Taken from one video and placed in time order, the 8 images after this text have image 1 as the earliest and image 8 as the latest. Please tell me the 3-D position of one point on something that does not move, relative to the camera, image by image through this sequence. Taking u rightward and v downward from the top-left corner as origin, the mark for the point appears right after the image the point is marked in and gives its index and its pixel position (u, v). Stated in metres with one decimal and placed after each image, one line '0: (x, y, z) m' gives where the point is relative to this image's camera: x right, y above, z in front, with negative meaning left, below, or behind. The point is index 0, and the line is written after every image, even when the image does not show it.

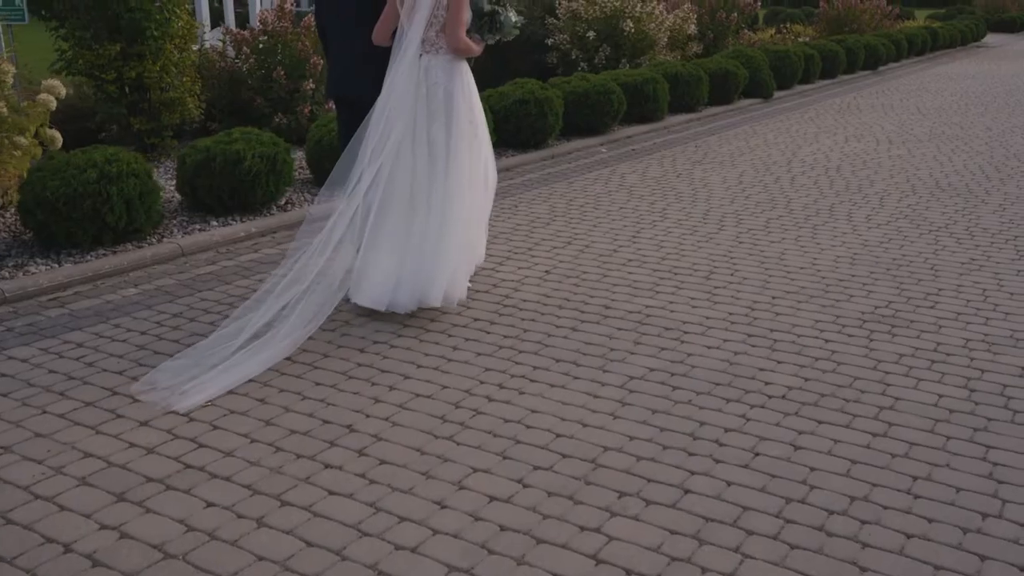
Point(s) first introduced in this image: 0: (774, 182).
0: (+2.3, +0.9, +8.8) m
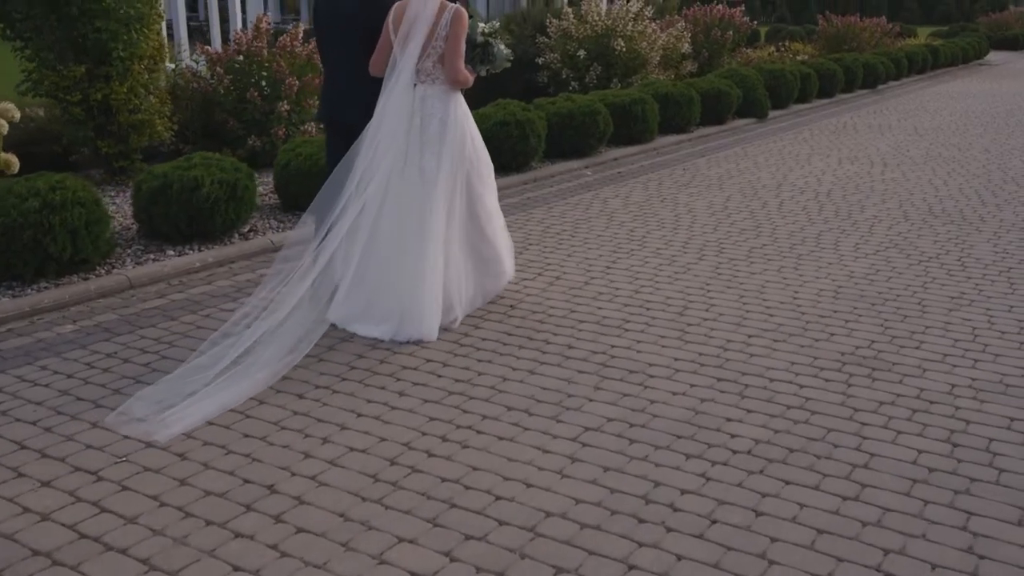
0: (+2.1, +0.7, +8.5) m
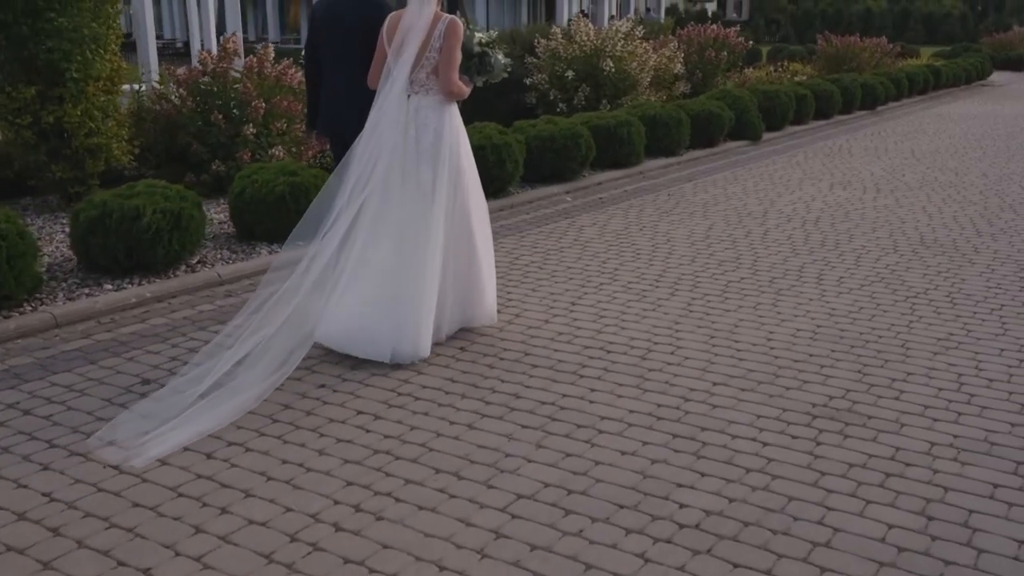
0: (+1.9, +0.4, +8.1) m
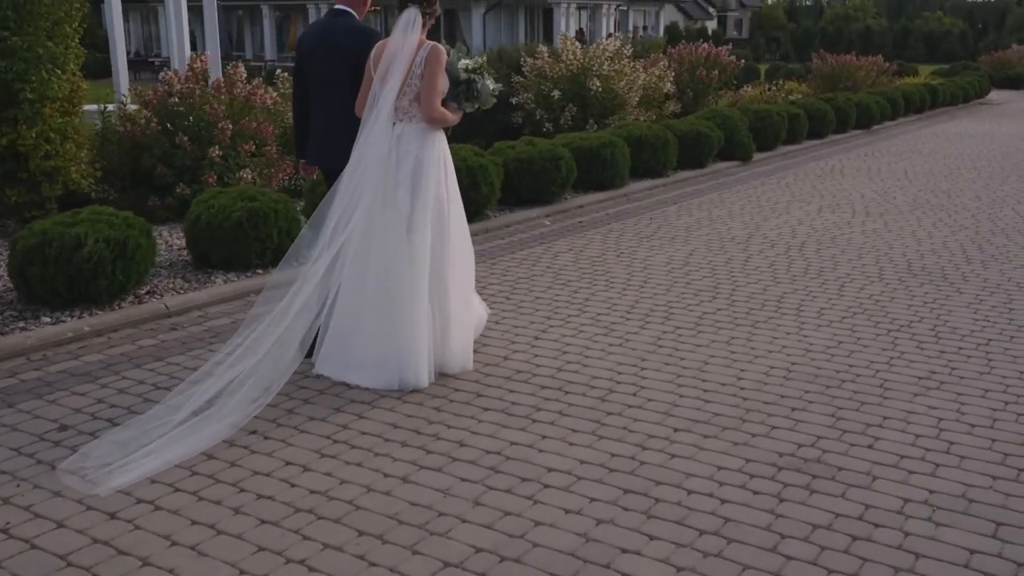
0: (+1.7, +0.2, +7.8) m
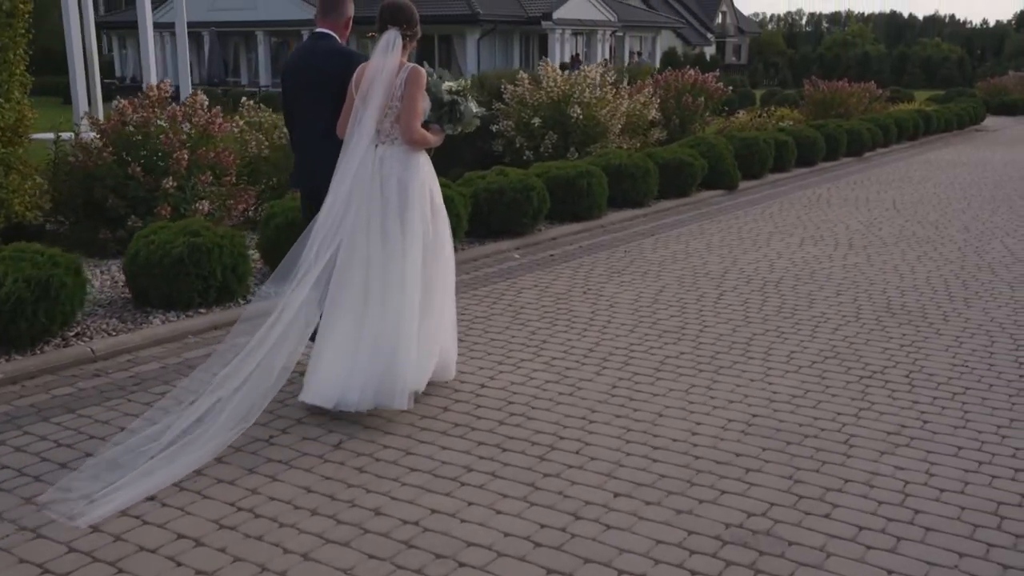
0: (+1.4, -0.1, +7.5) m
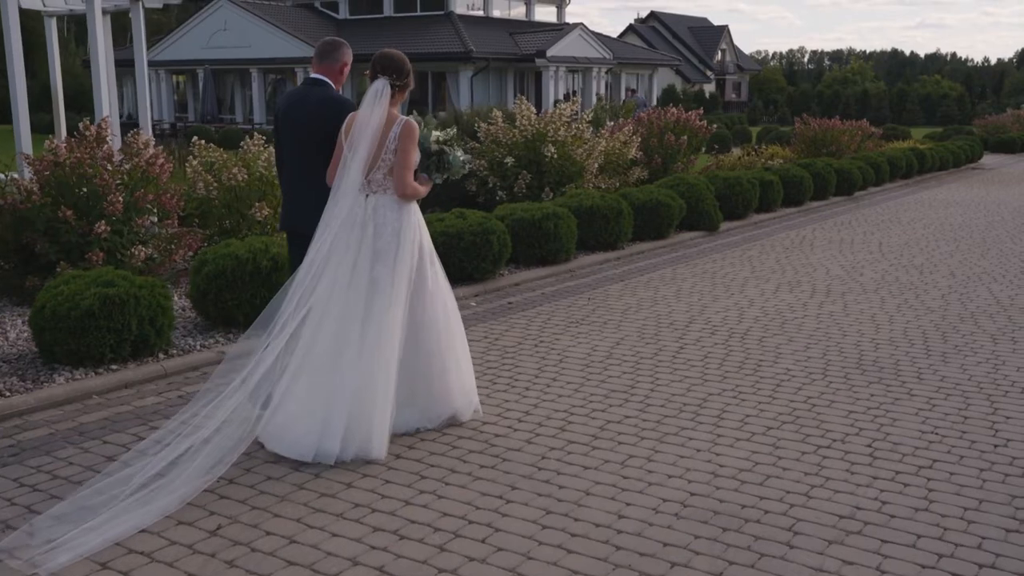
0: (+1.0, -0.5, +7.0) m
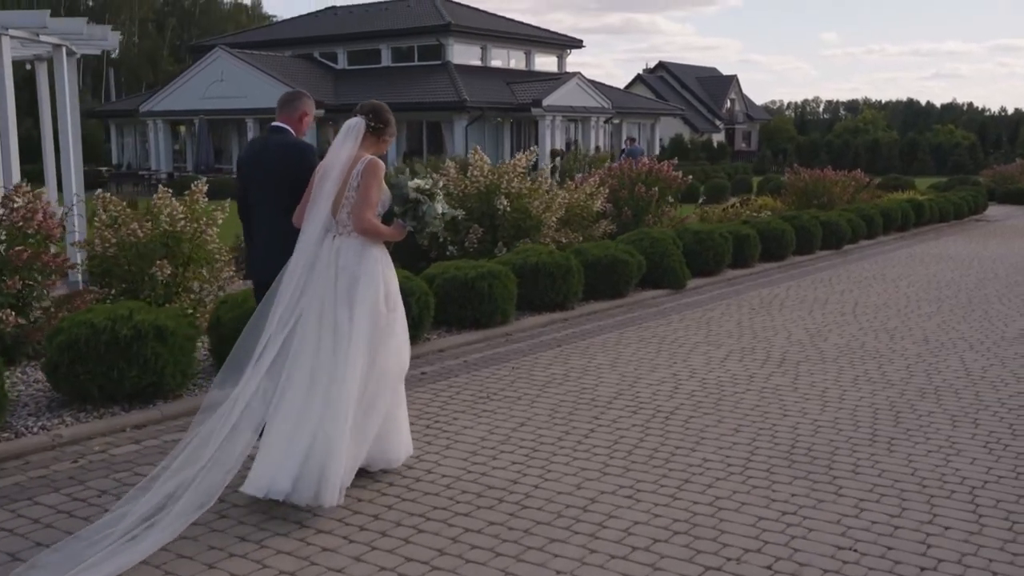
0: (+0.3, -0.9, +6.1) m
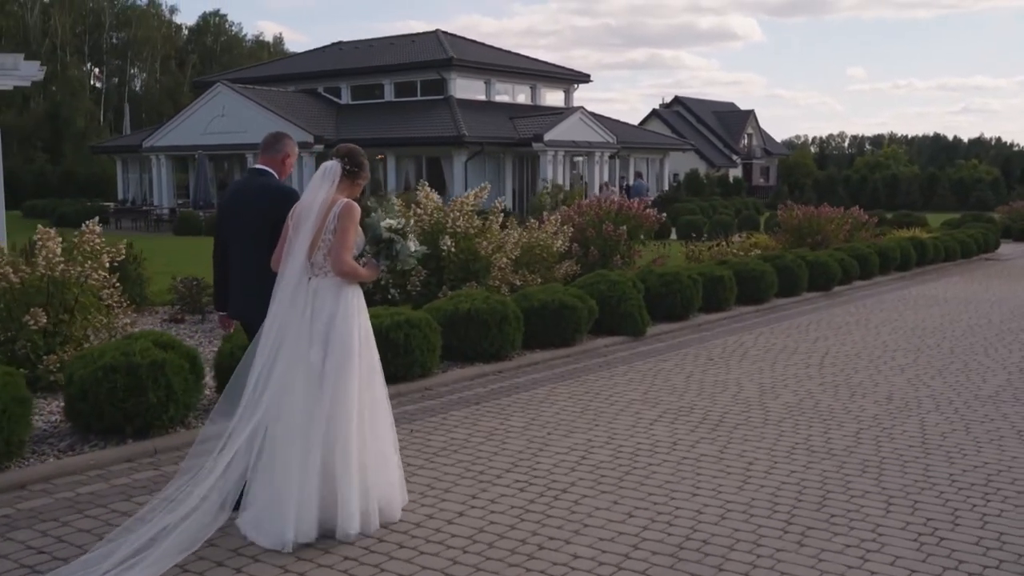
0: (-0.5, -1.2, +5.2) m
